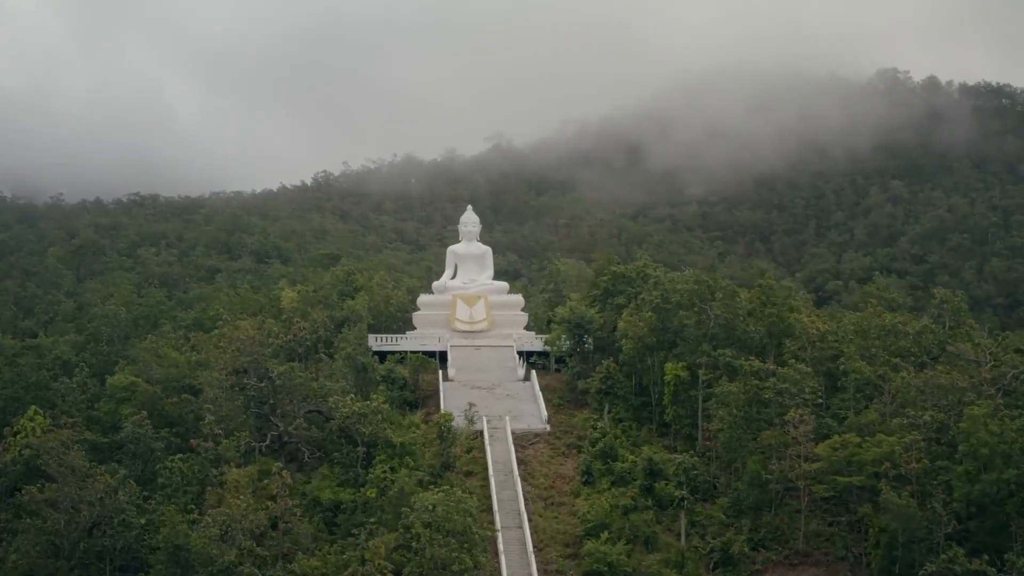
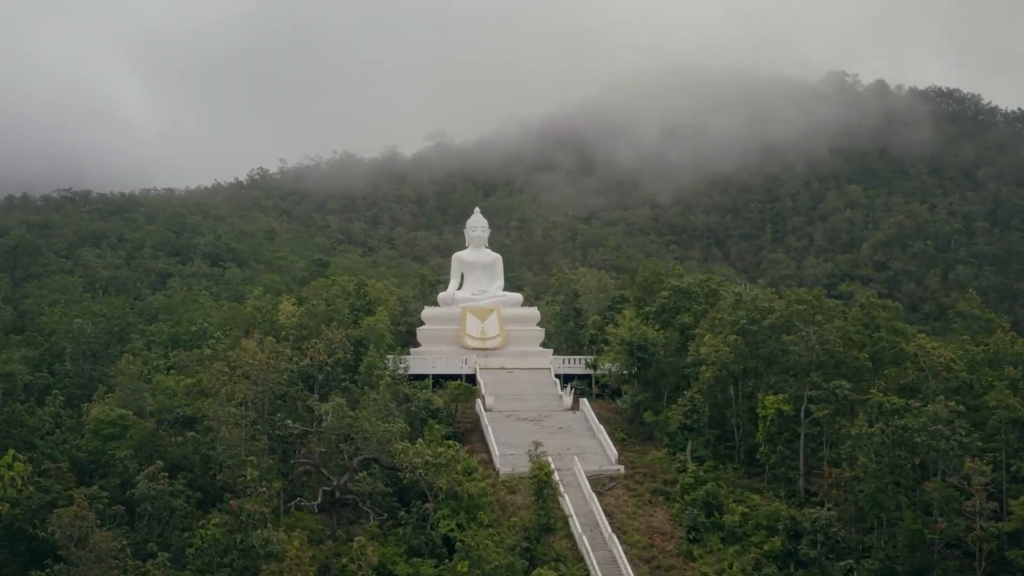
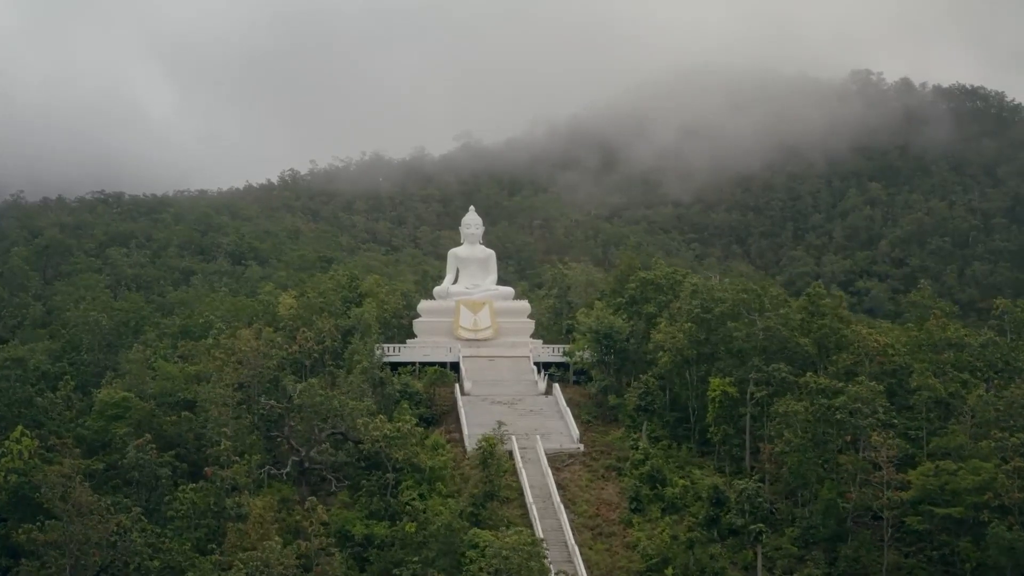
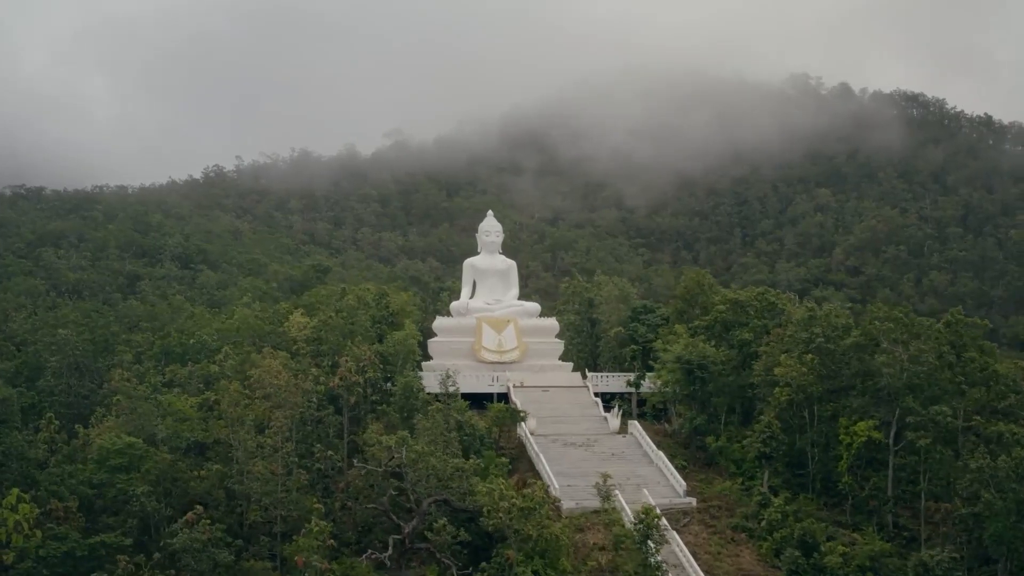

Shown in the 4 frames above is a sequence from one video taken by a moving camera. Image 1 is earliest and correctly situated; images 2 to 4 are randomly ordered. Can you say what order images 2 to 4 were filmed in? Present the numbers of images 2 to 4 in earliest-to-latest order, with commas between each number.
3, 2, 4
